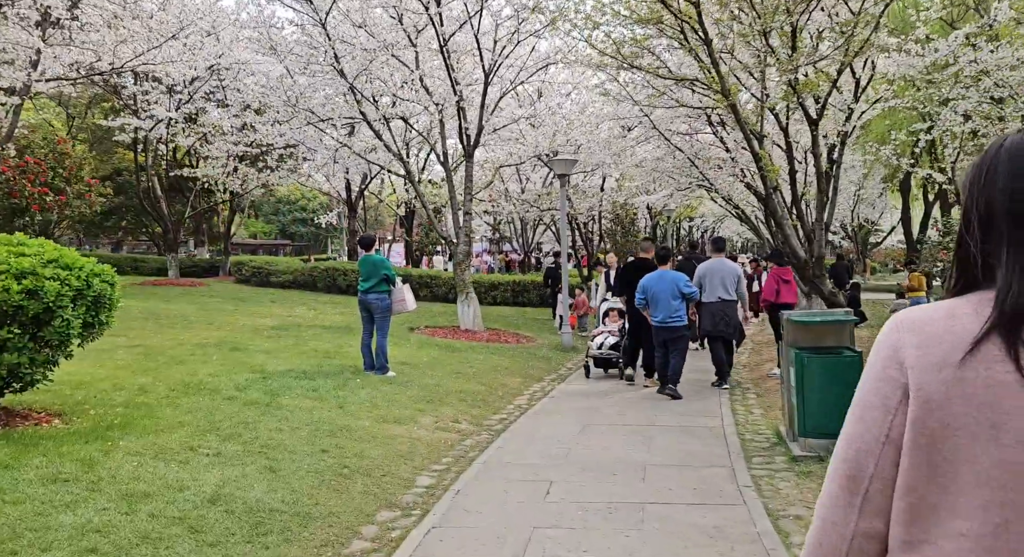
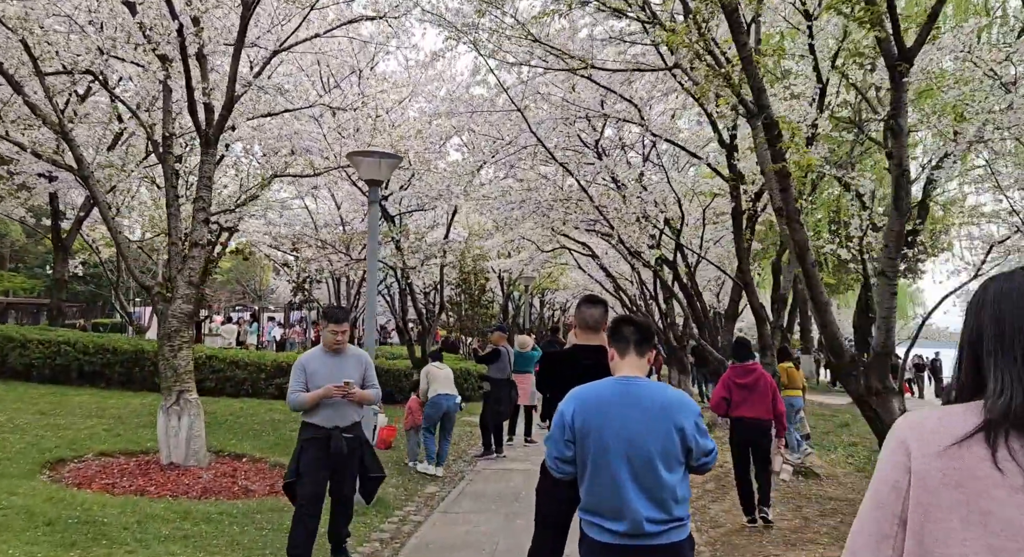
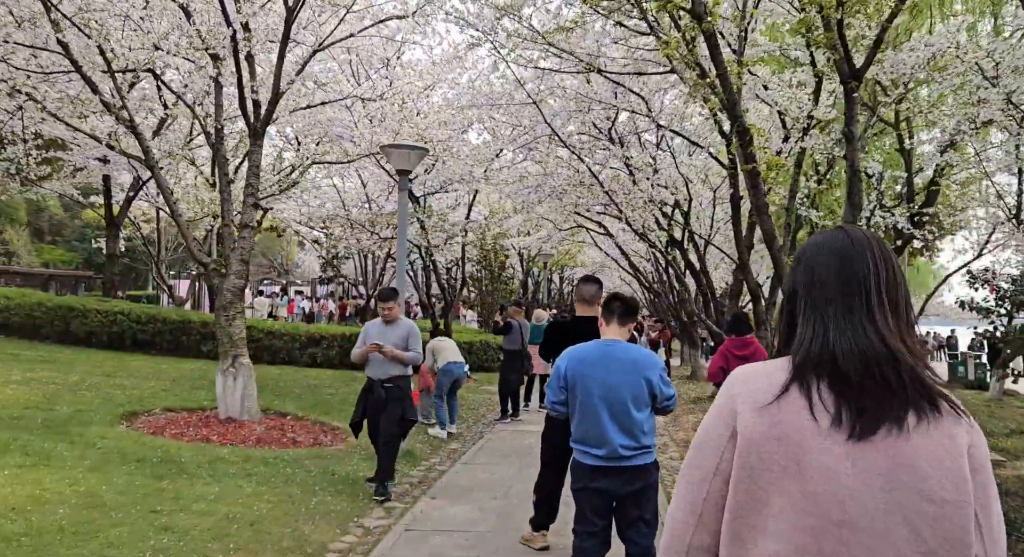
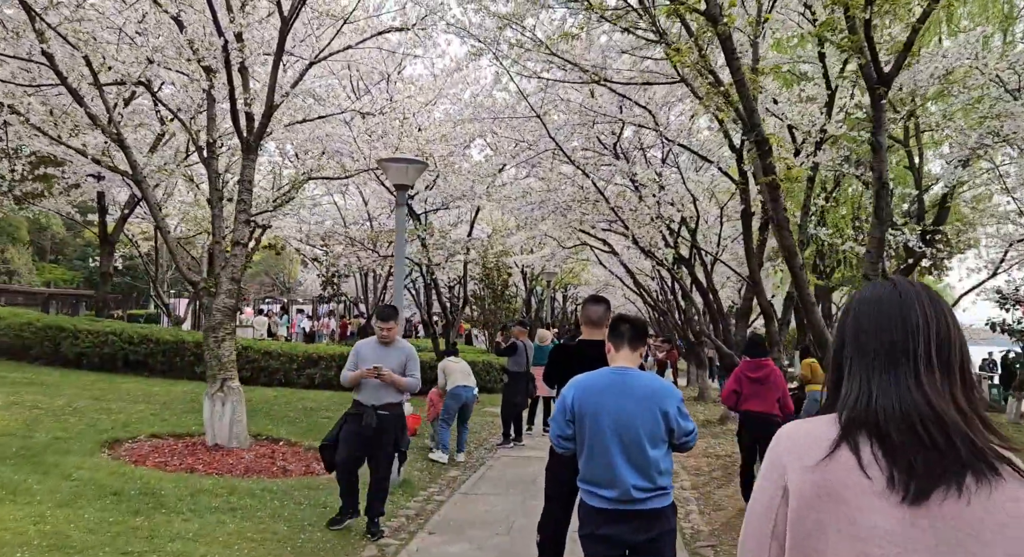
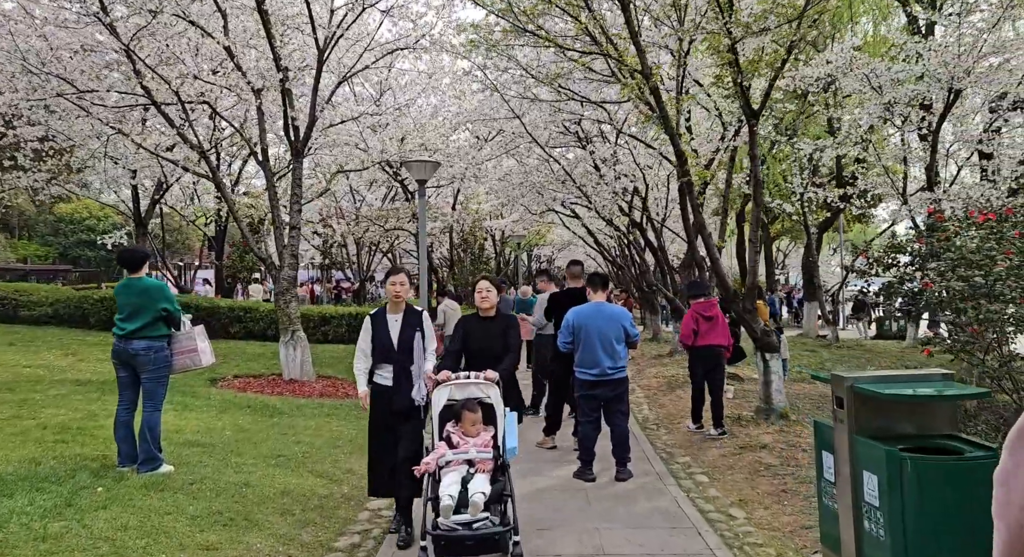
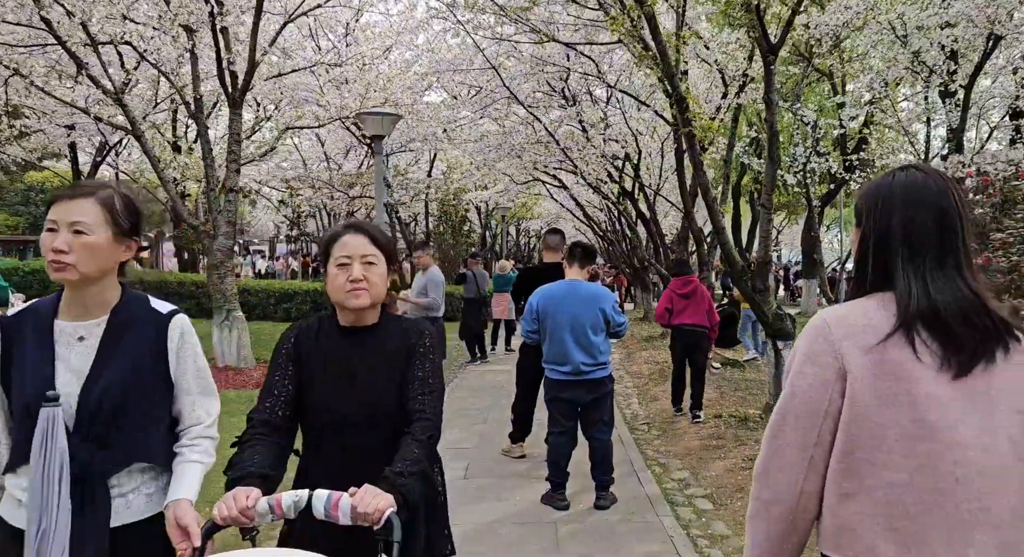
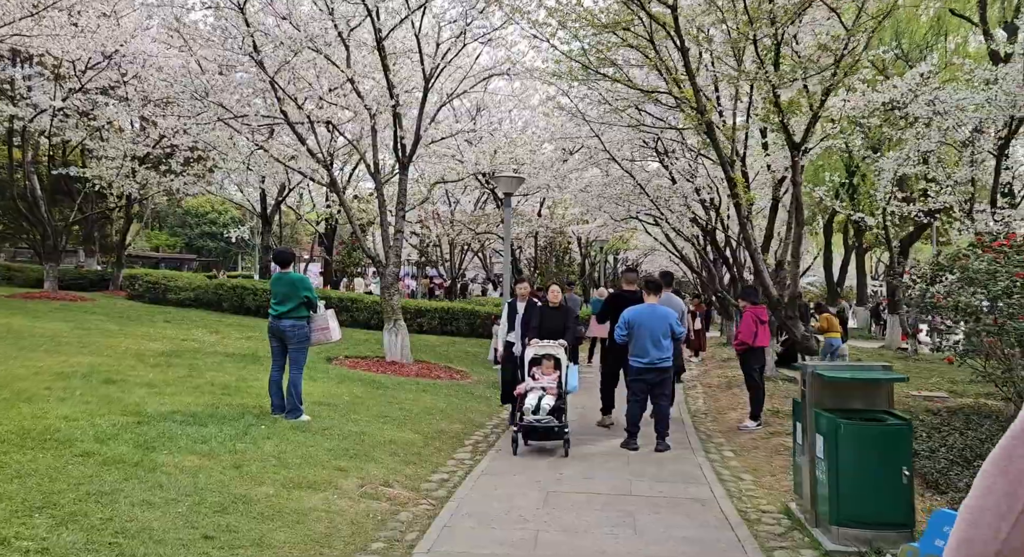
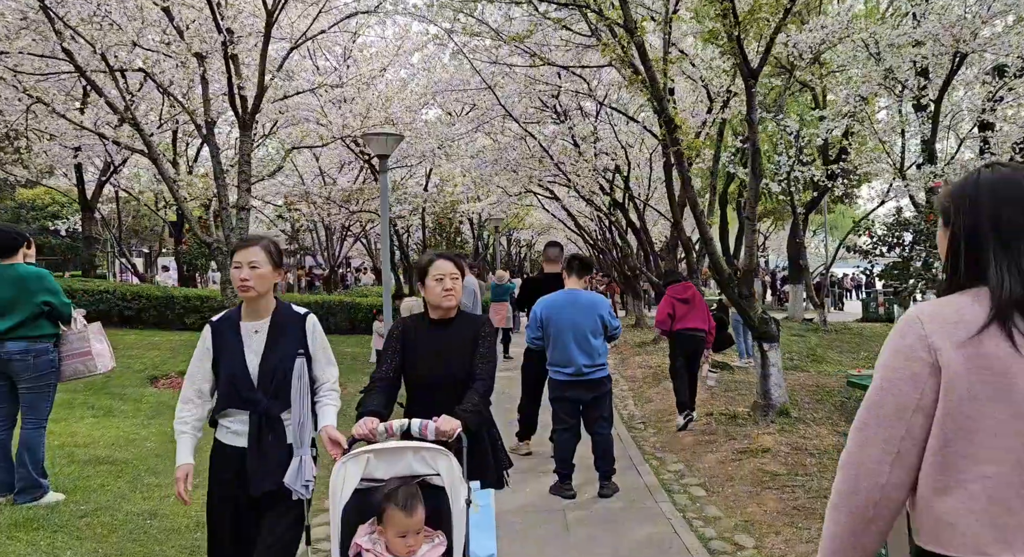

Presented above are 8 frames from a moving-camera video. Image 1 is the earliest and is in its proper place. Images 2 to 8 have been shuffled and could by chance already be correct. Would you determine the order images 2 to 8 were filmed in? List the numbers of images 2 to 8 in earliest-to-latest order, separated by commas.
7, 5, 8, 6, 3, 4, 2
